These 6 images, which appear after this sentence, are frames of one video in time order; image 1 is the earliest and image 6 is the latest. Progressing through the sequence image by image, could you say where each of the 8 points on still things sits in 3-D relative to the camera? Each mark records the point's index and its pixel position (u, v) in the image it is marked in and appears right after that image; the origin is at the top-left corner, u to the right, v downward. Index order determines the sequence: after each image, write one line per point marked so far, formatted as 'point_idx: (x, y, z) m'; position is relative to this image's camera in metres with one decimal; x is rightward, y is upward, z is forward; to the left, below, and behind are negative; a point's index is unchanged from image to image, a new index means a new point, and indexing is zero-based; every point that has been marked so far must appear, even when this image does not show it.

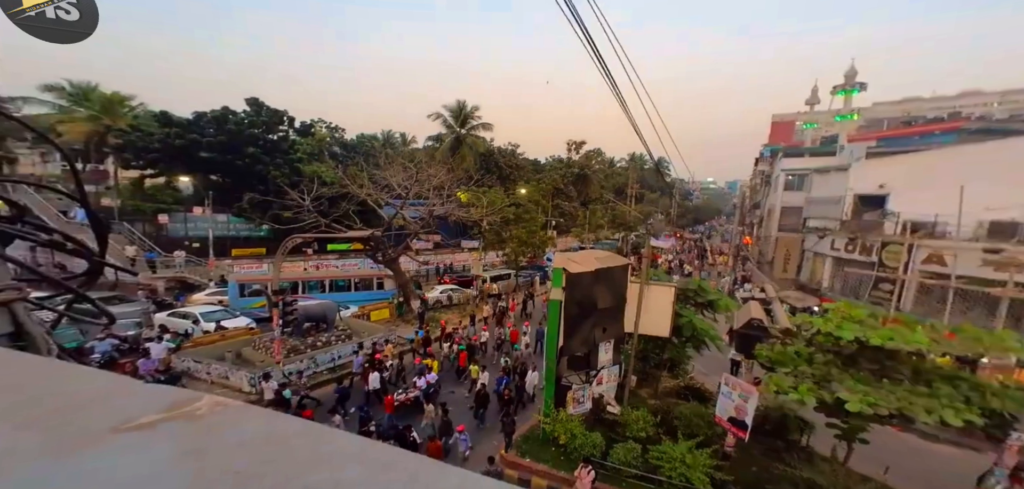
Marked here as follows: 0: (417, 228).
0: (-4.9, +0.9, +19.5) m
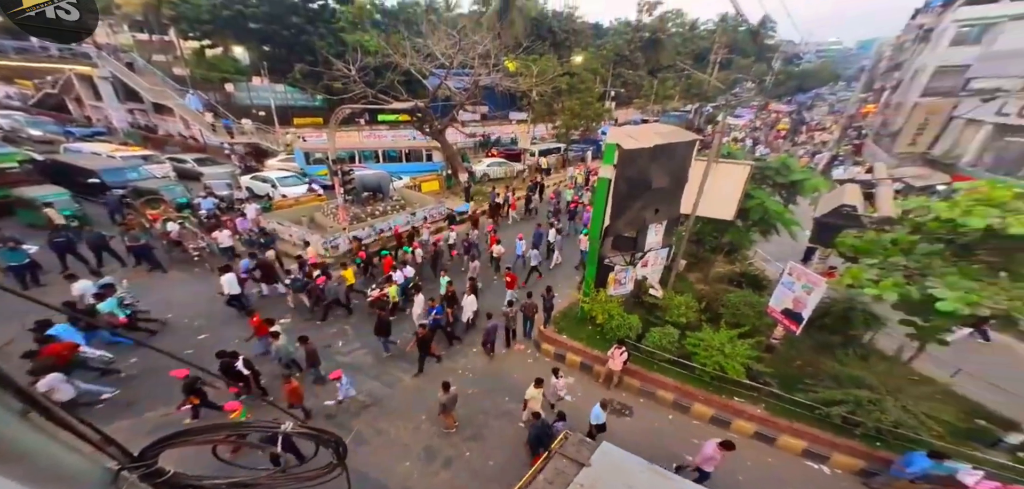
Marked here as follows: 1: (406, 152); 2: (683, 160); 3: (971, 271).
0: (-2.5, +7.1, +17.8) m
1: (-5.6, +4.8, +18.9) m
2: (+4.6, +2.2, +9.2) m
3: (+8.1, -0.5, +6.0) m
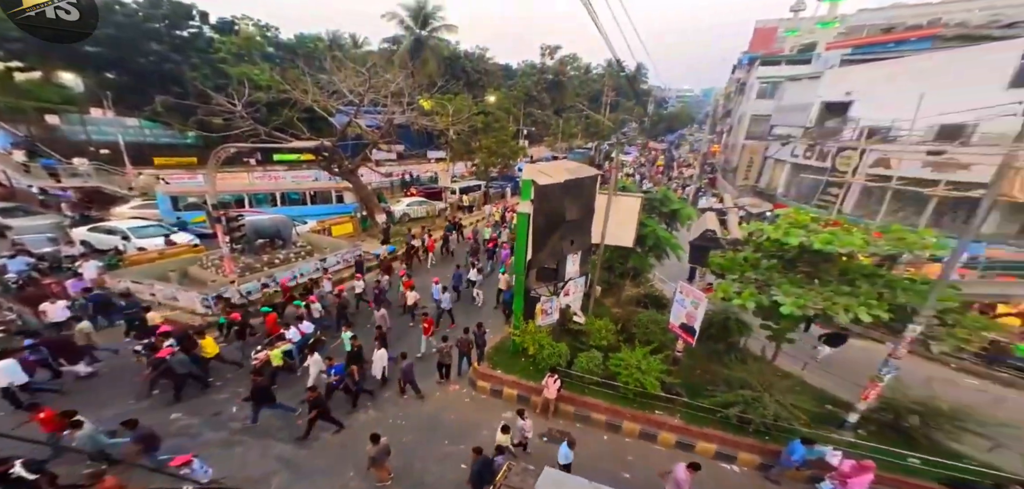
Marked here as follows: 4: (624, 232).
0: (-7.0, +5.0, +17.6) m
1: (-10.1, +2.5, +17.9) m
2: (+2.0, +1.4, +10.4) m
3: (+6.3, -0.8, +7.8) m
4: (+3.2, +0.4, +10.9) m
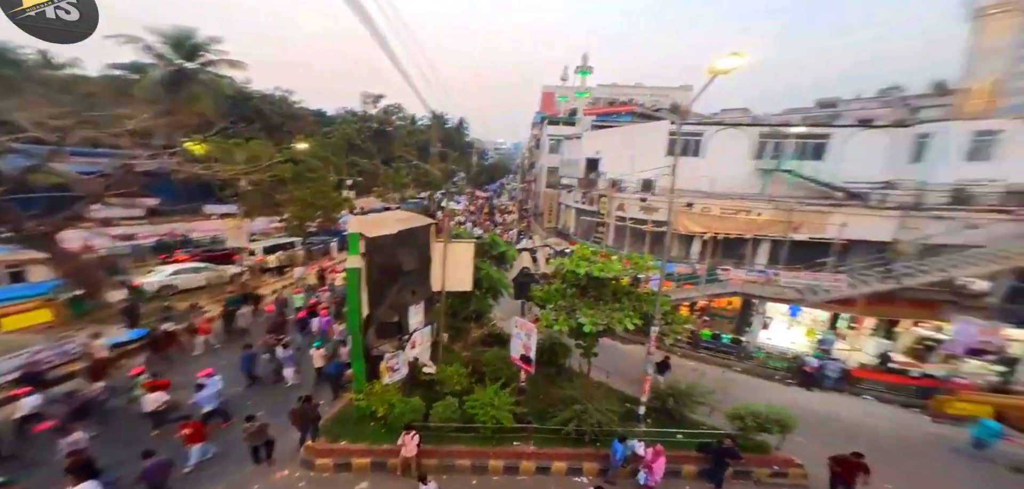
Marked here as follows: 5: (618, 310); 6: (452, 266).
0: (-14.8, +1.9, +13.6) m
1: (-17.4, -0.8, +12.3) m
2: (-3.2, 0.0, +10.3) m
3: (+1.9, -1.5, +9.5) m
4: (-2.2, -1.0, +11.2) m
5: (+2.6, -1.6, +9.0) m
6: (-2.4, -0.7, +10.9) m
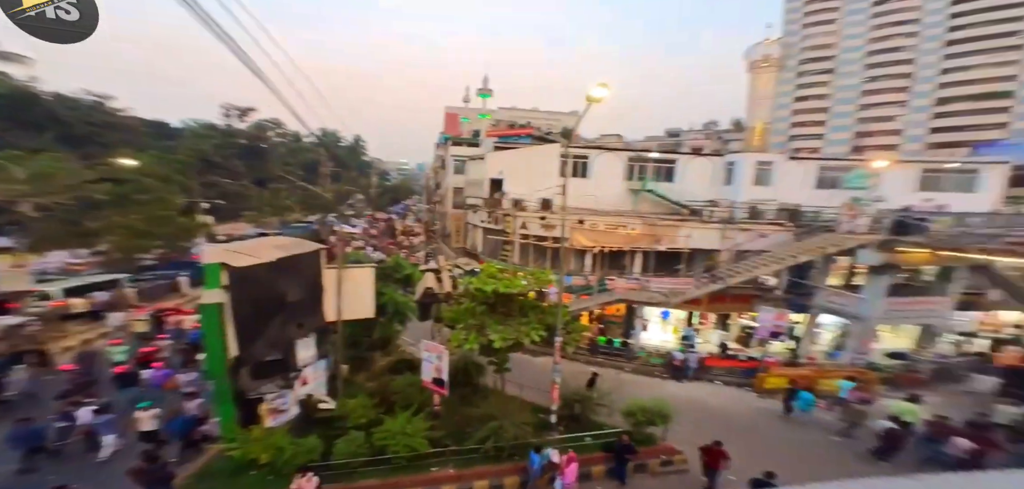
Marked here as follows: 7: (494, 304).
0: (-17.8, +0.6, +9.6) m
1: (-19.9, -2.1, +7.7) m
2: (-5.8, -0.7, +9.2) m
3: (-0.5, -2.0, +9.6) m
4: (-5.0, -1.7, +10.2) m
5: (+0.3, -2.0, +9.2) m
6: (-5.1, -1.4, +9.9) m
7: (-0.8, -1.7, +10.6) m
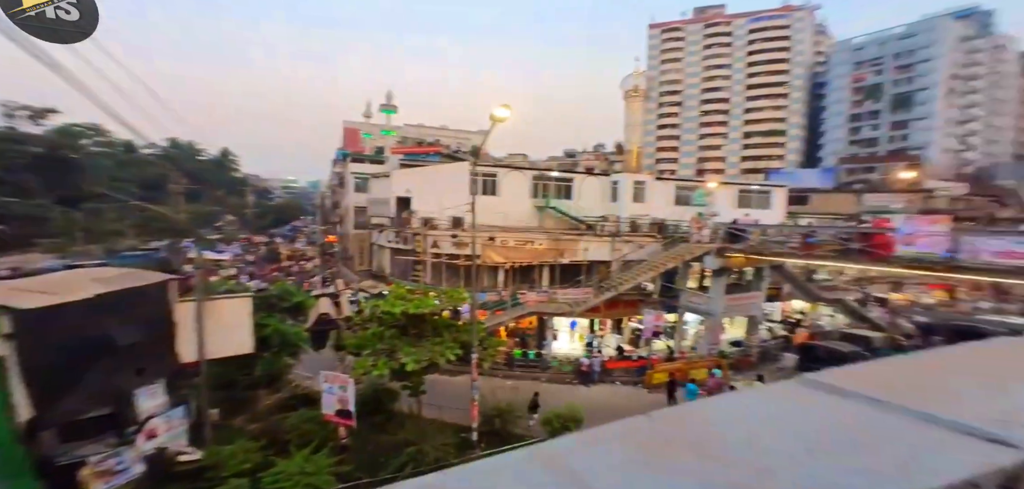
0: (-19.6, -0.5, +5.3) m
1: (-21.0, -3.2, +2.8) m
2: (-7.7, -1.4, +7.6) m
3: (-2.6, -2.5, +9.1) m
4: (-7.1, -2.4, +8.7) m
5: (-1.8, -2.5, +9.0) m
6: (-7.2, -2.1, +8.4) m
7: (-3.1, -2.3, +10.0) m
